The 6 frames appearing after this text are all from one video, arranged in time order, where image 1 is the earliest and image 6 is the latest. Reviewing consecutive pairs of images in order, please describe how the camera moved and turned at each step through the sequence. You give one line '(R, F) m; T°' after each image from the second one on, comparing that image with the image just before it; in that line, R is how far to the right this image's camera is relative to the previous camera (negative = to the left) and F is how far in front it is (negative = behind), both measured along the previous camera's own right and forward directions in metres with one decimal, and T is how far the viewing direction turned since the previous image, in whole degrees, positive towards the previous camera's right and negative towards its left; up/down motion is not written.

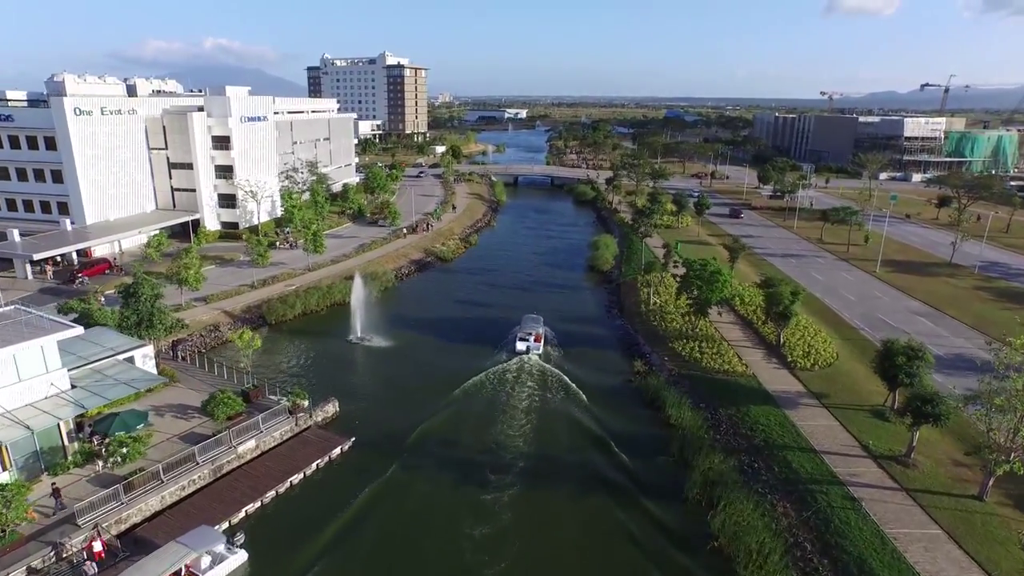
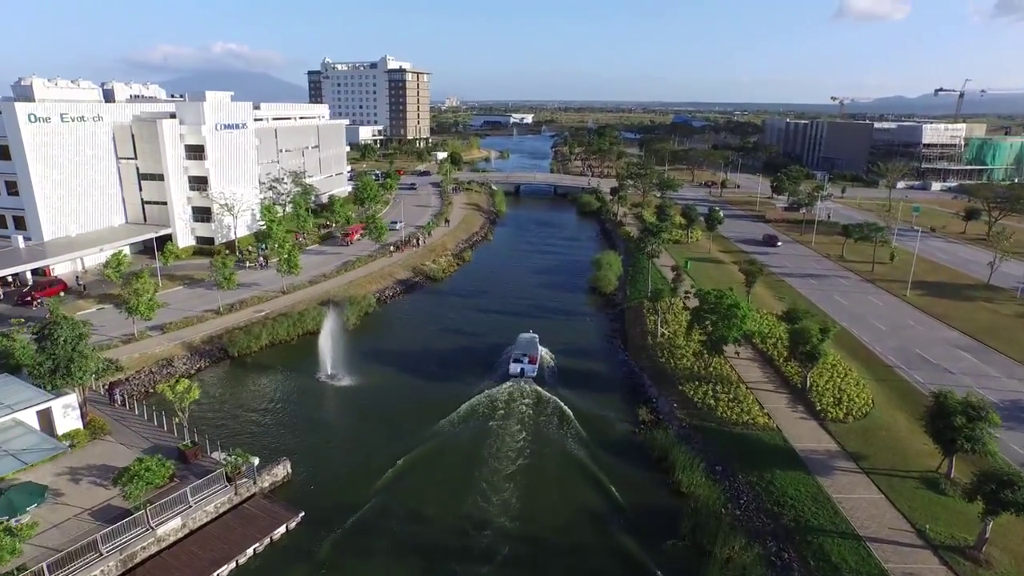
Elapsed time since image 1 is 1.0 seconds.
(+0.7, +3.4) m; -1°
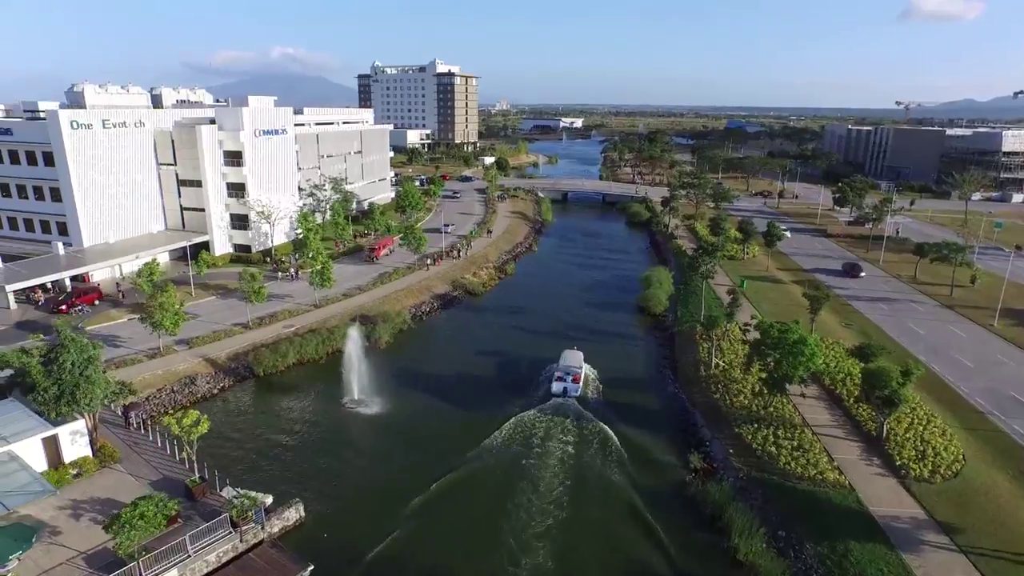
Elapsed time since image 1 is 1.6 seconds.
(+0.2, +2.0) m; -4°
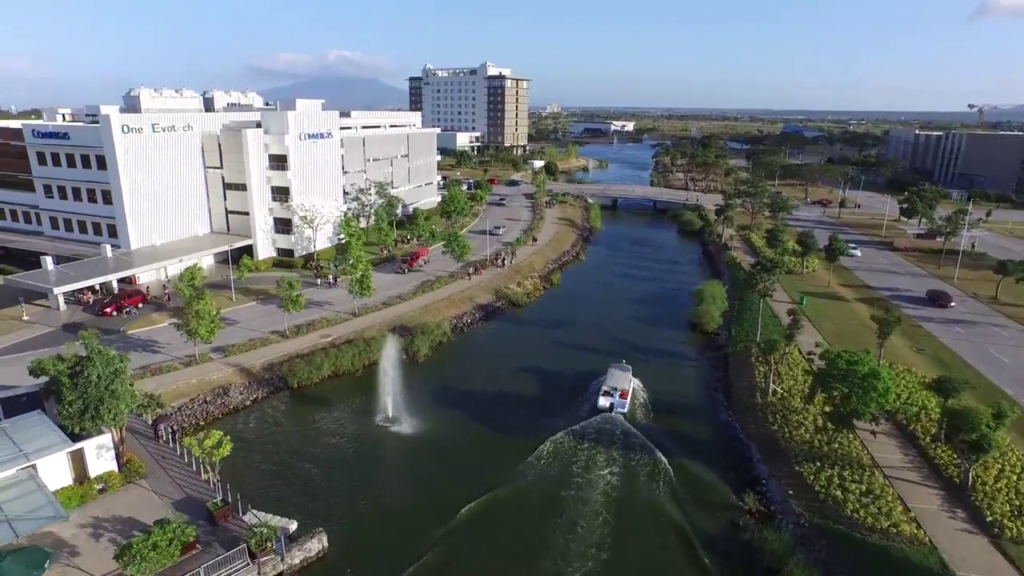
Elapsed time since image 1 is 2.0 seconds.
(+0.1, +1.3) m; -4°
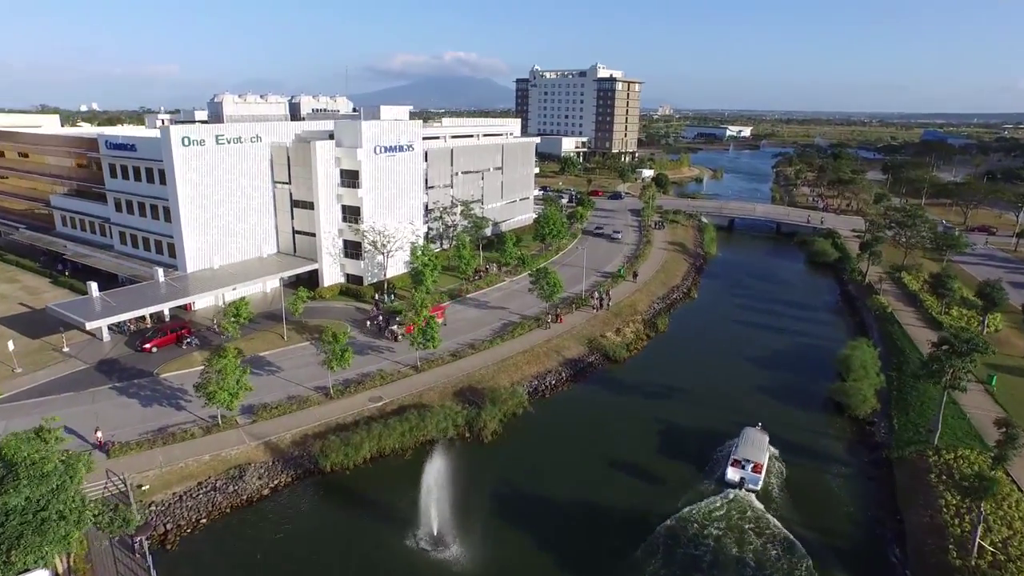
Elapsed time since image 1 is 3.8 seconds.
(+0.2, +6.1) m; -9°
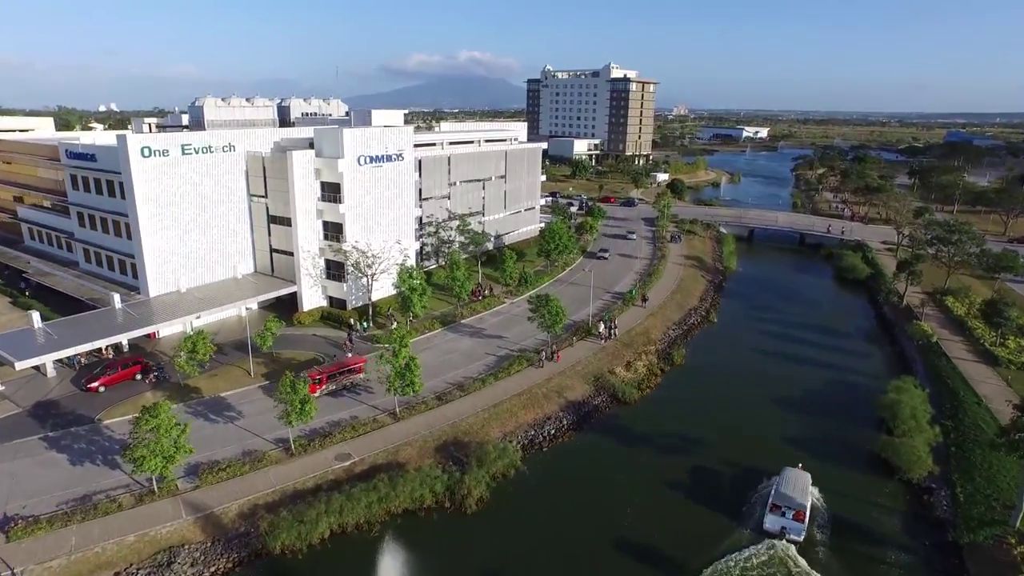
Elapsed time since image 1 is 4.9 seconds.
(+0.7, +3.7) m; -1°
